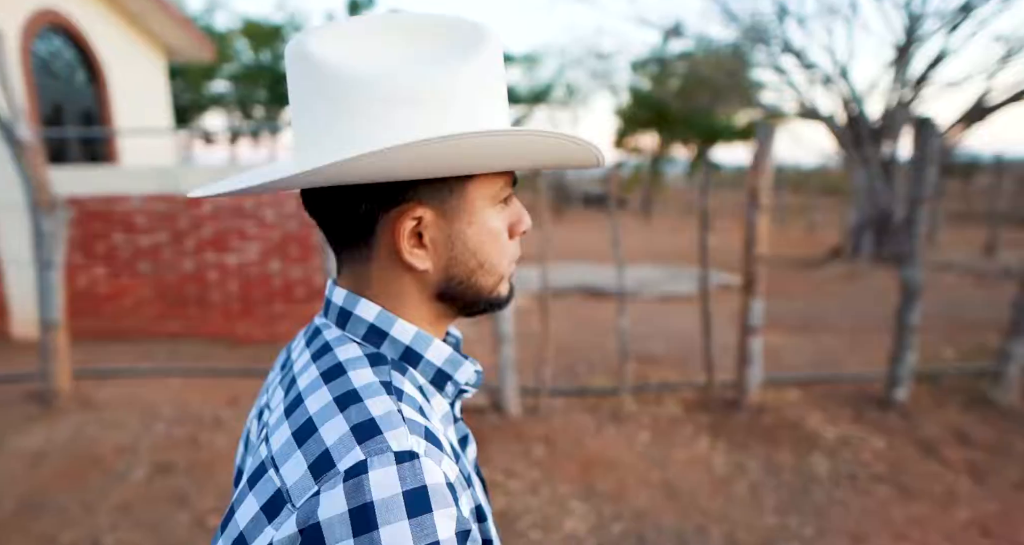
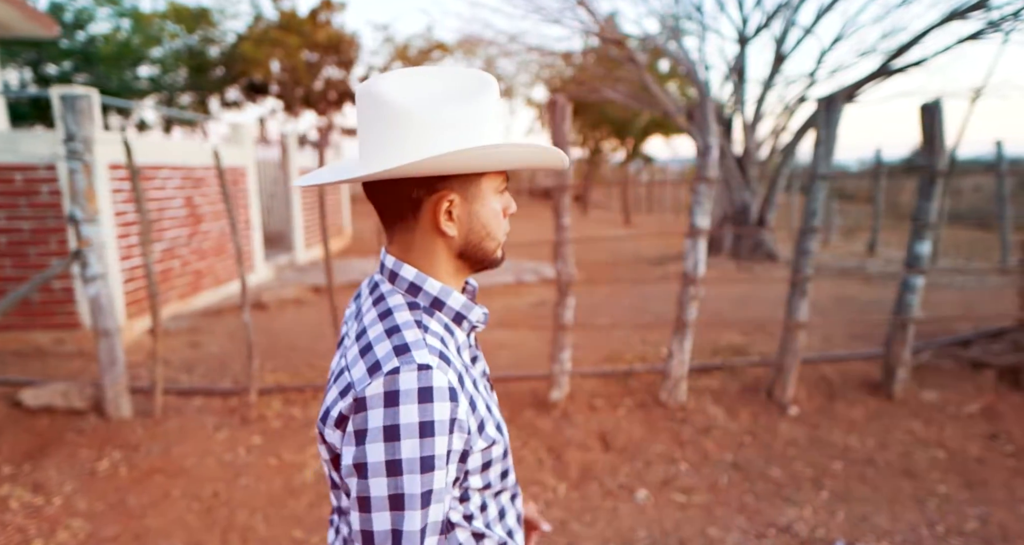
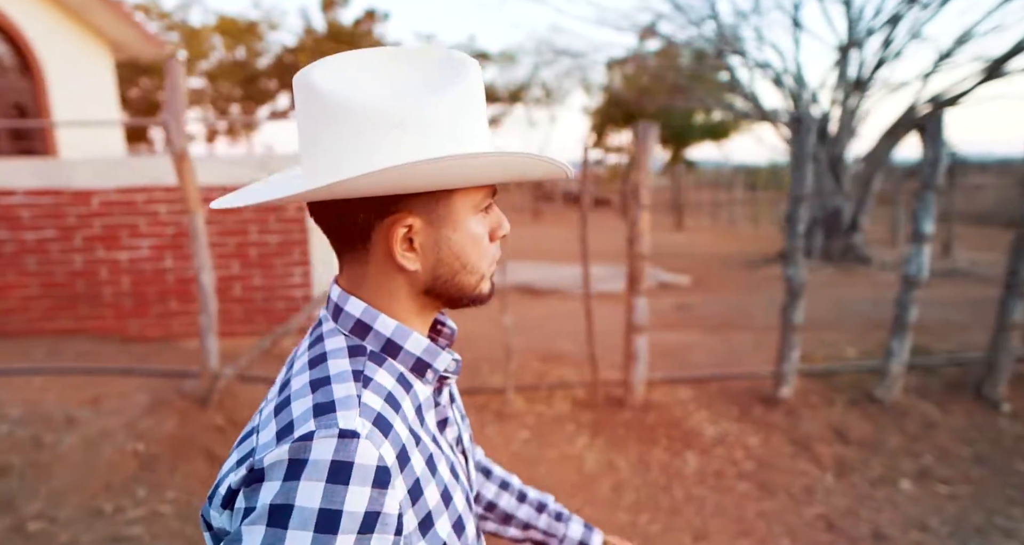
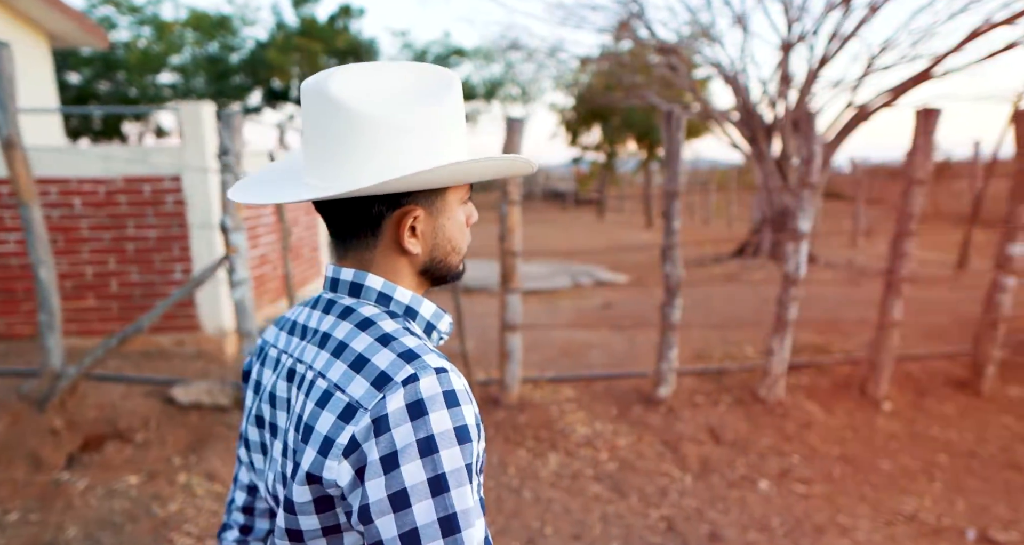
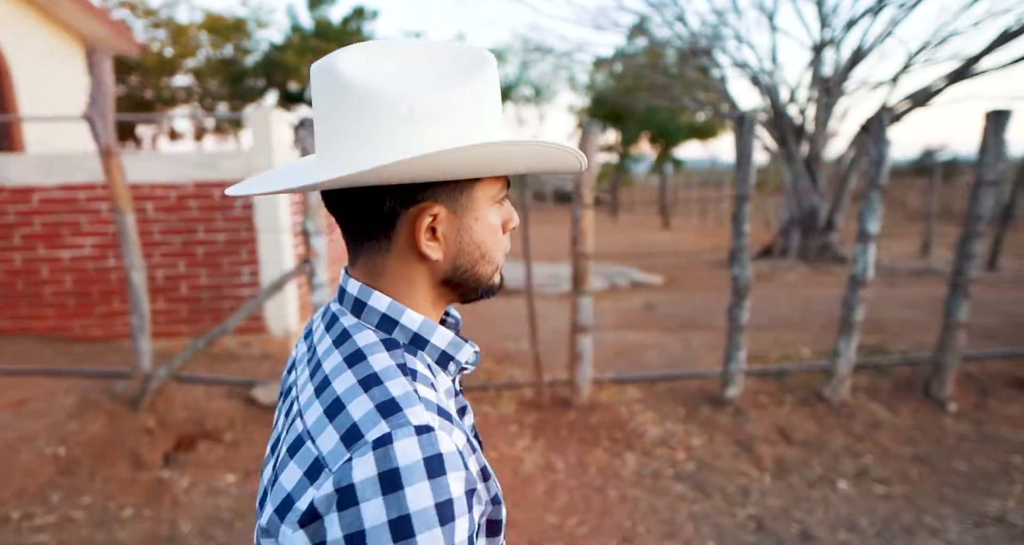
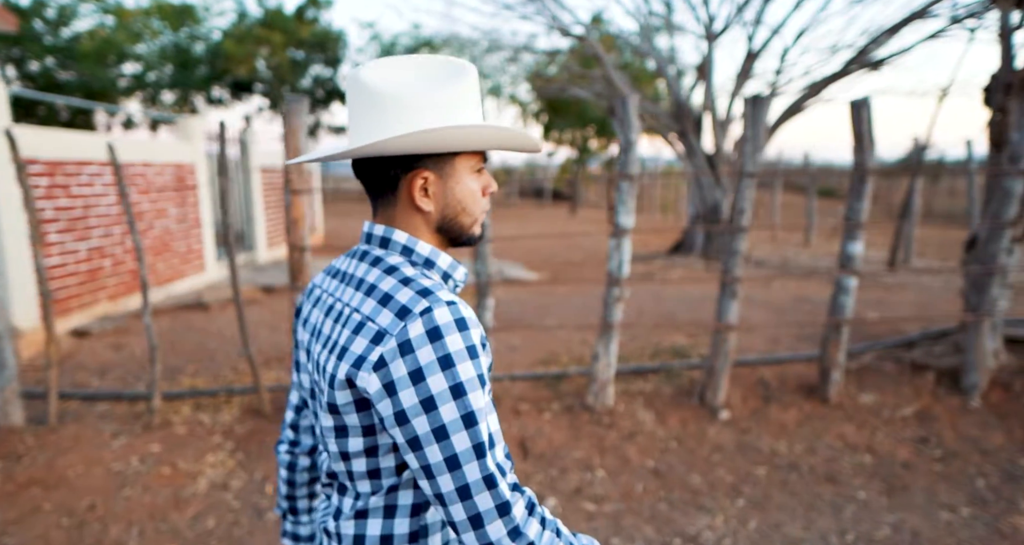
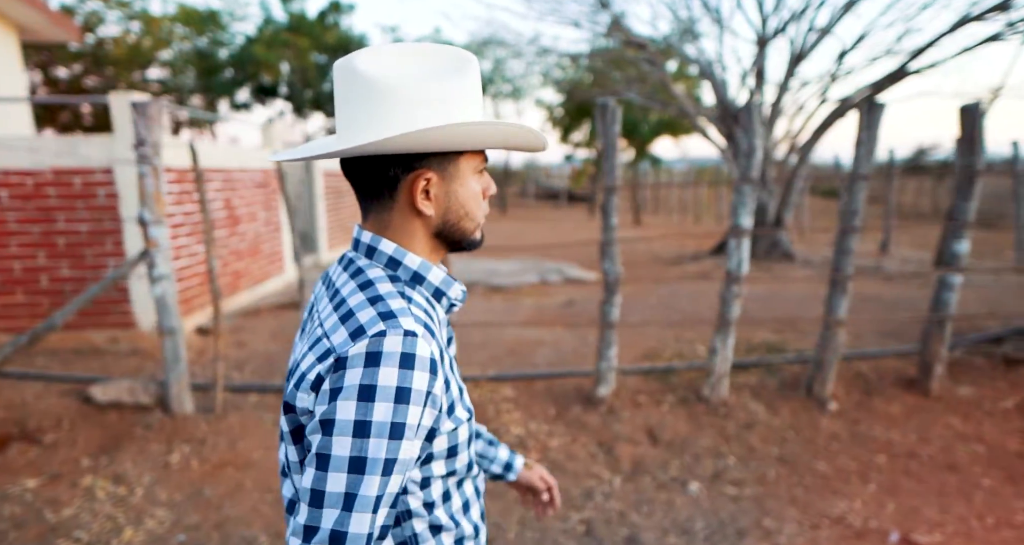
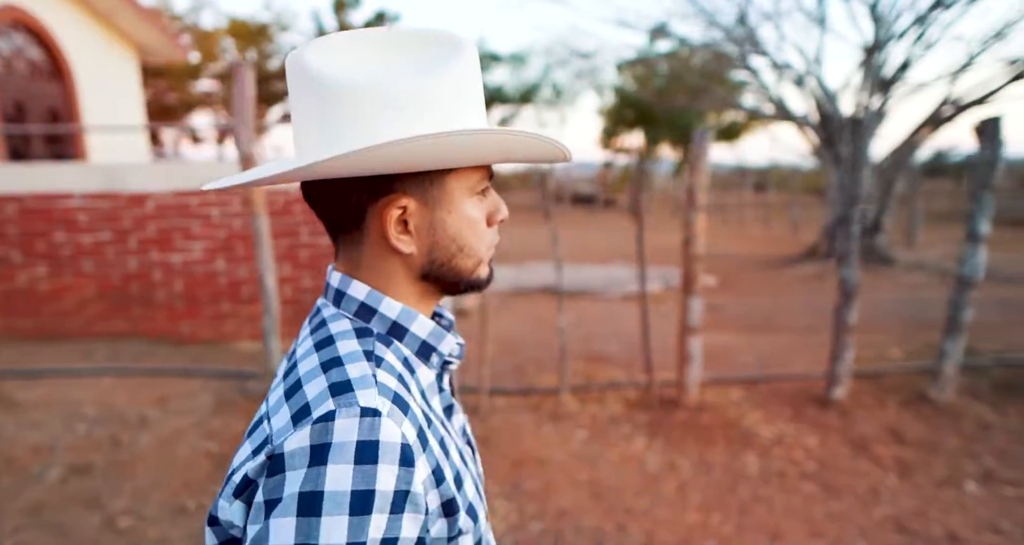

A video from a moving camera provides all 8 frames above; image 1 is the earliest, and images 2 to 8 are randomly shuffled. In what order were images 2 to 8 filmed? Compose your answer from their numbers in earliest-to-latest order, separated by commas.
8, 3, 5, 4, 7, 2, 6
